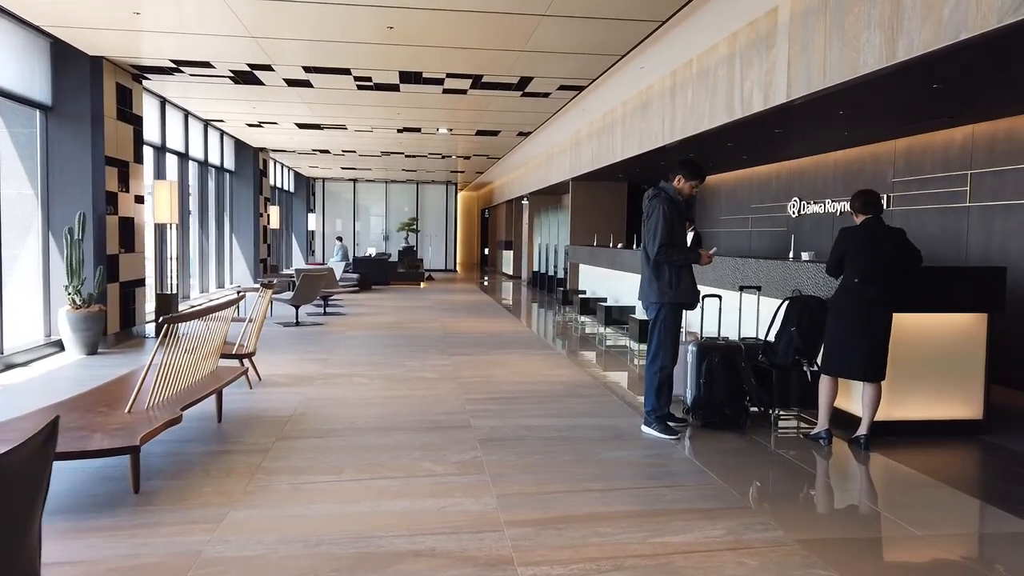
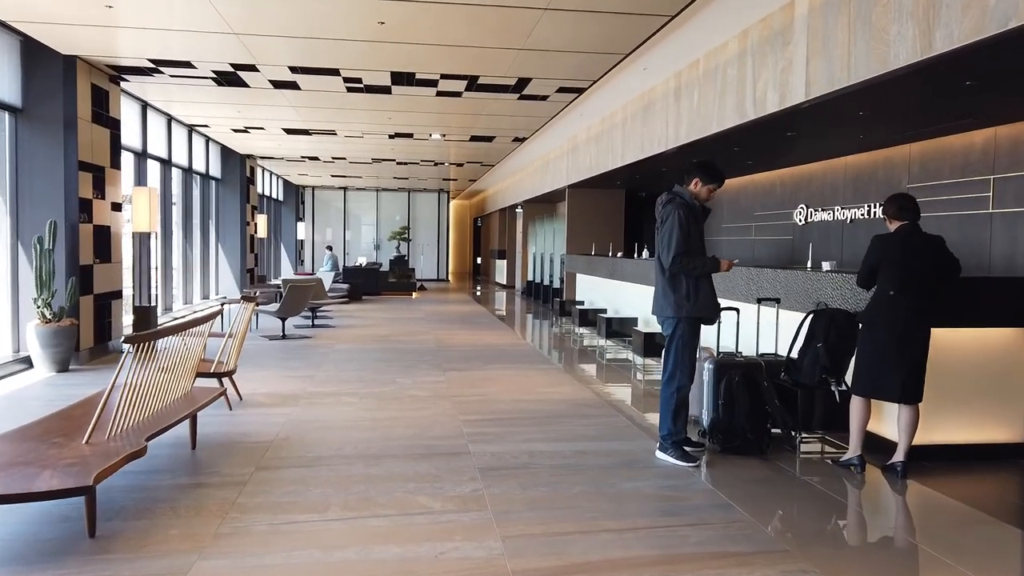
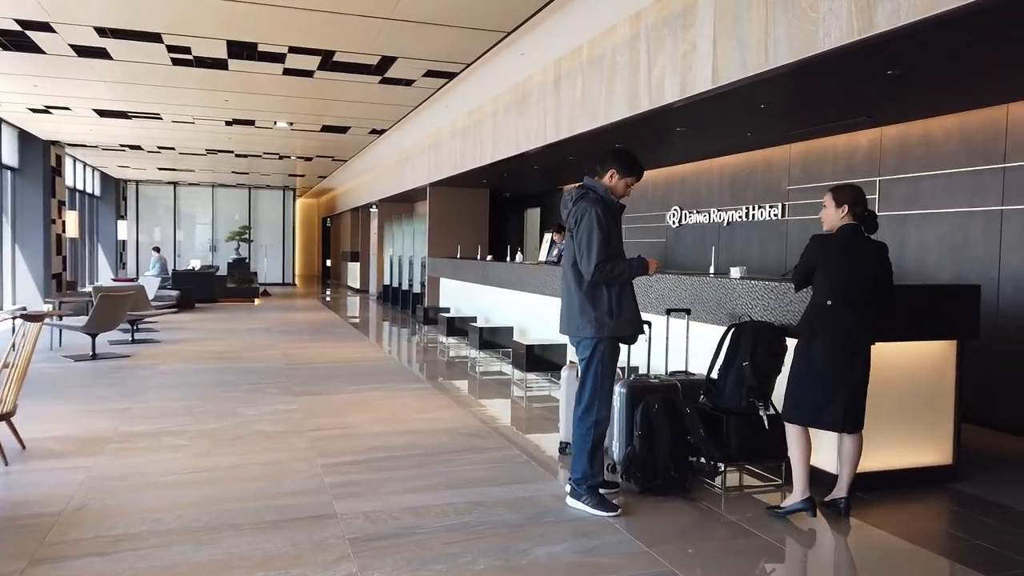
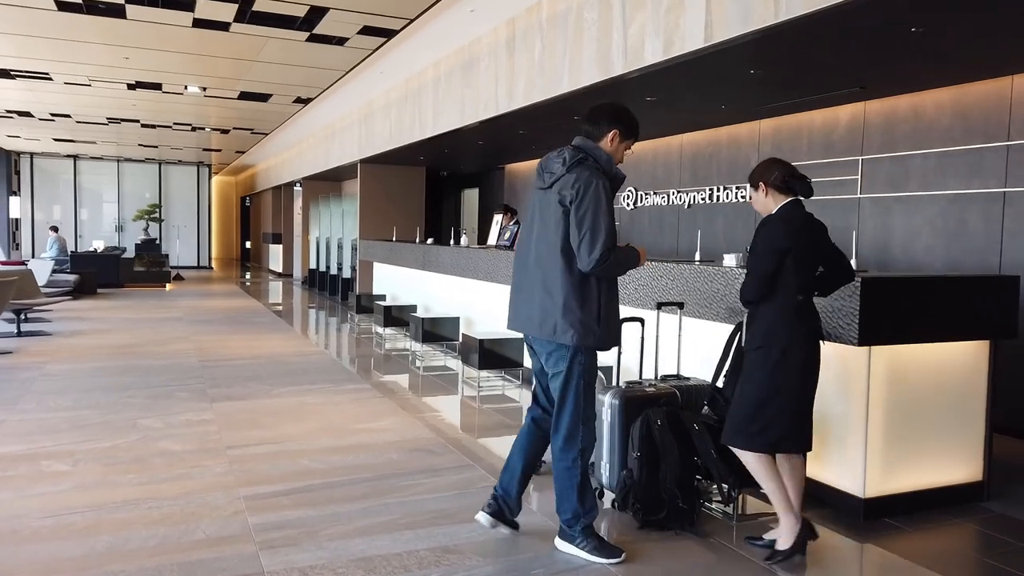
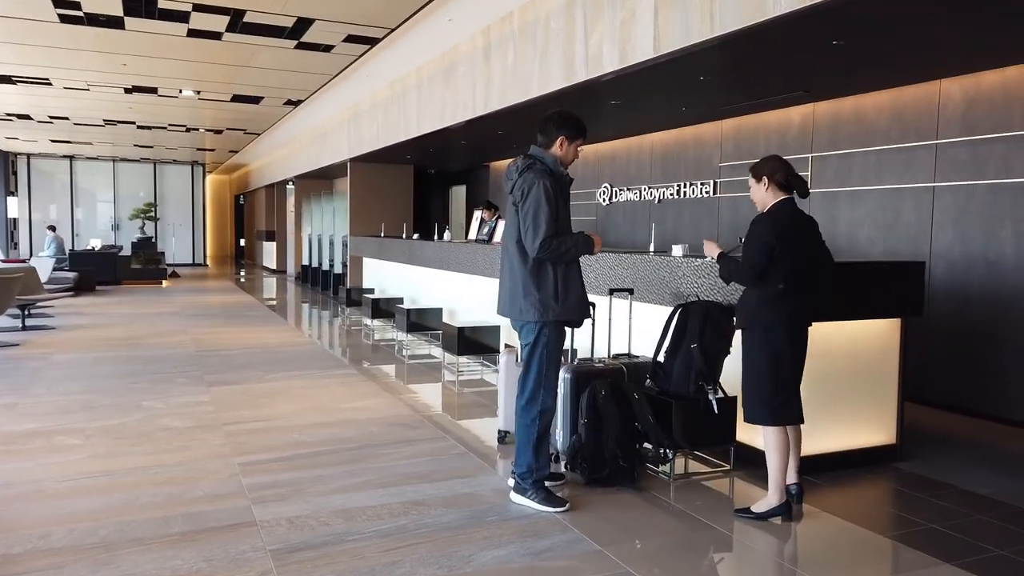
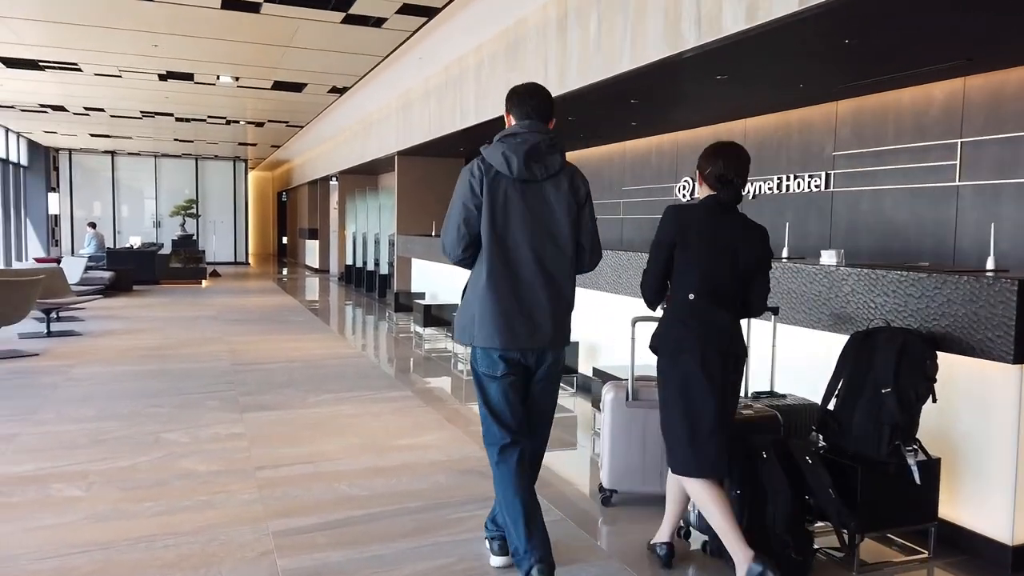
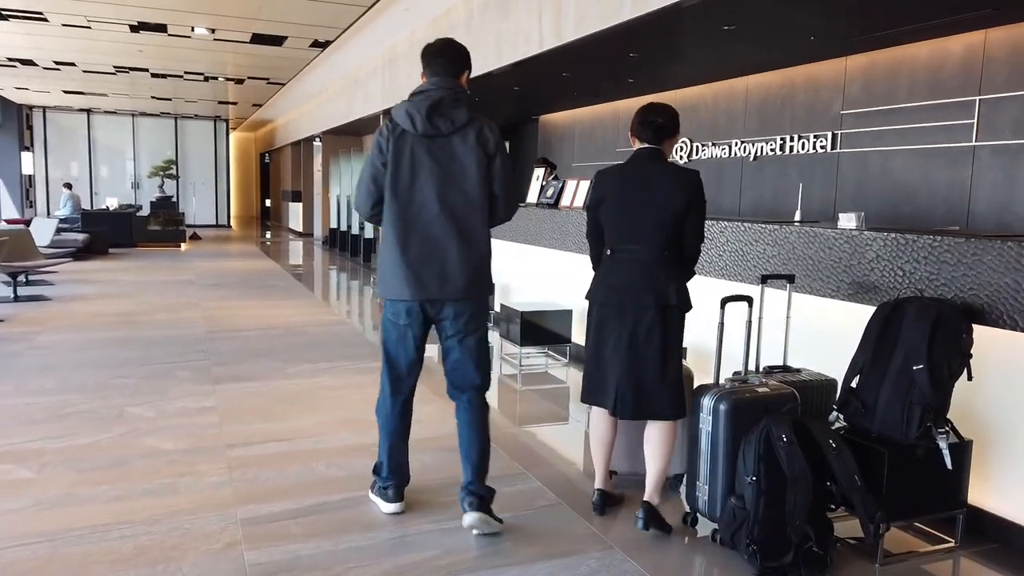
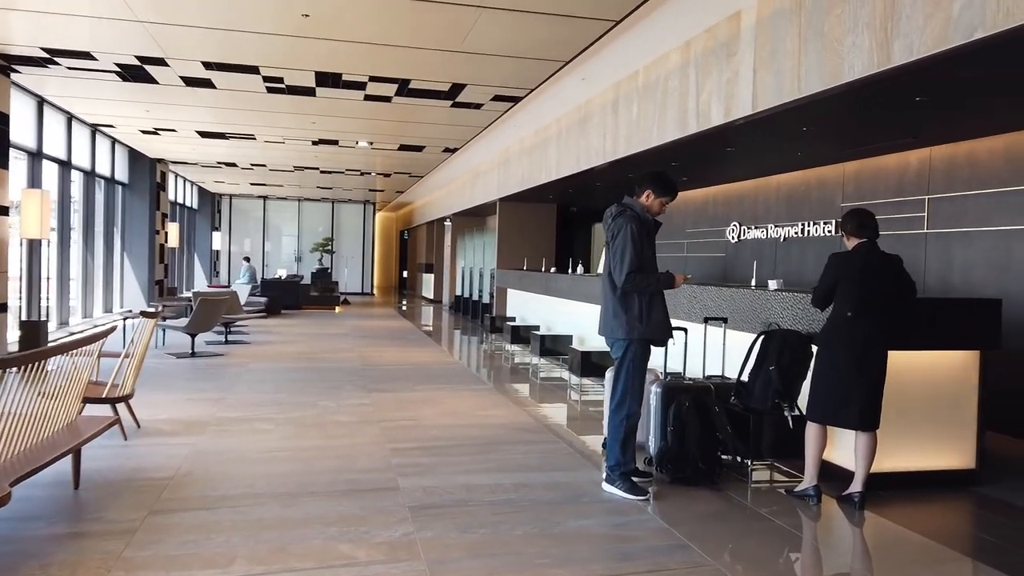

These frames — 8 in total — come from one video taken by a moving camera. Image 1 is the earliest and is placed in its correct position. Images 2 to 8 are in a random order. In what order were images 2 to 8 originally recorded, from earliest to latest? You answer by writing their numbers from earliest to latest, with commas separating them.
2, 8, 3, 5, 4, 6, 7
